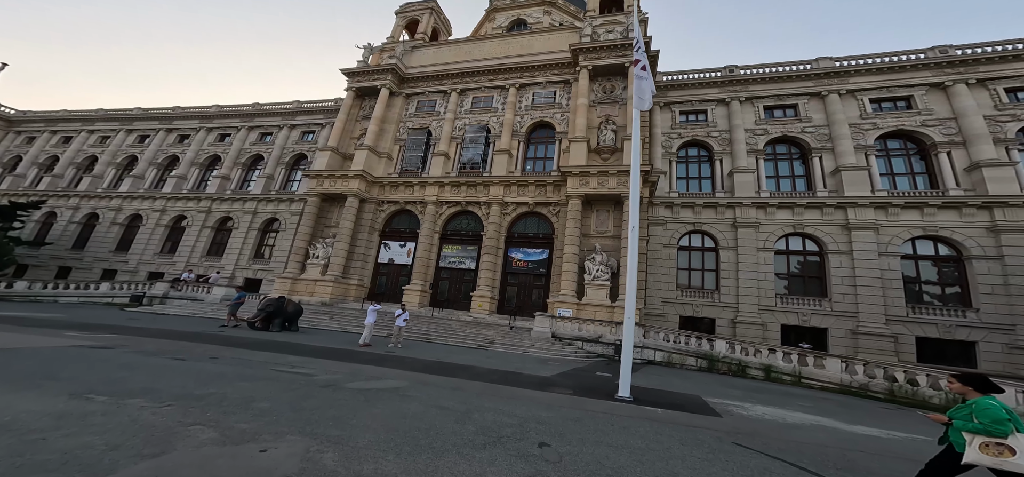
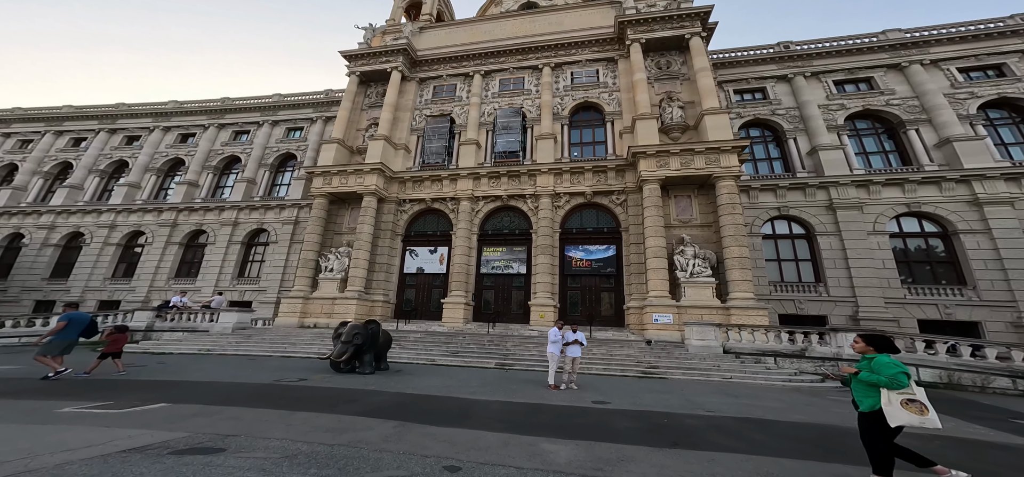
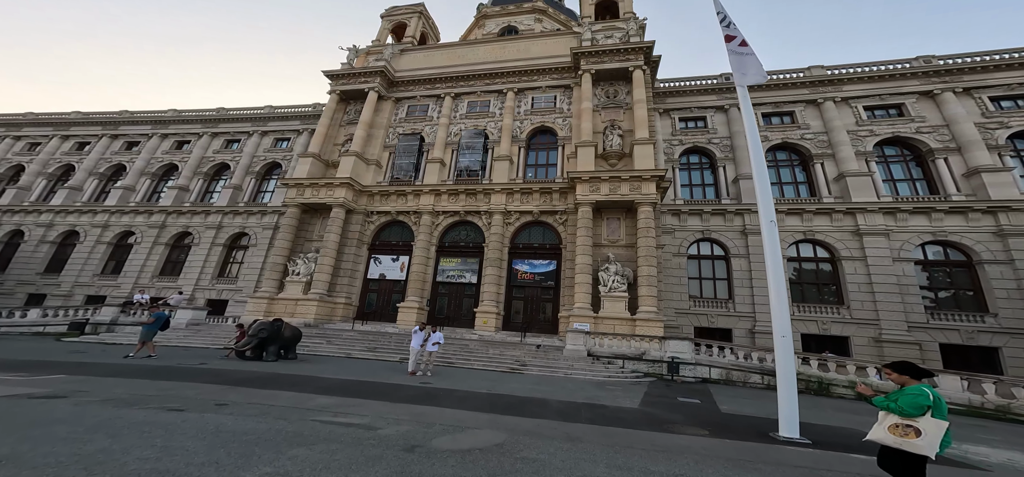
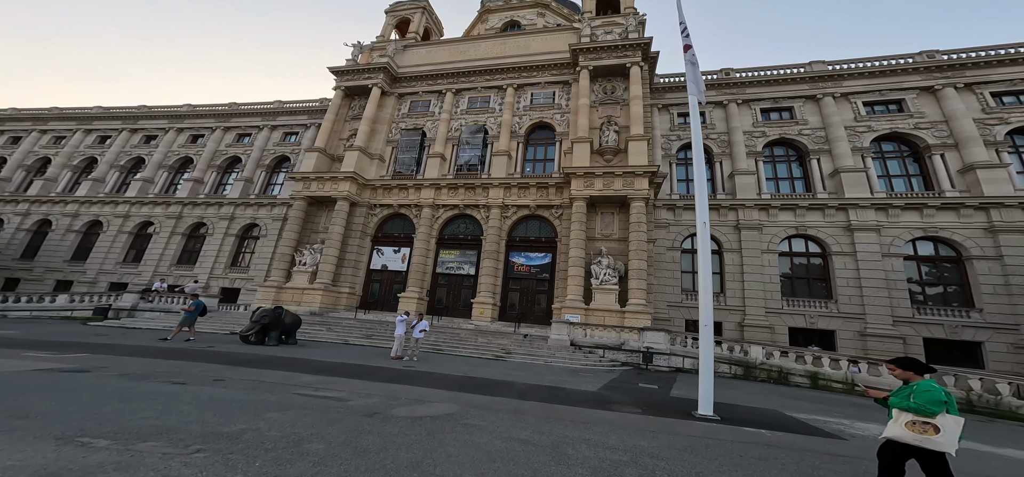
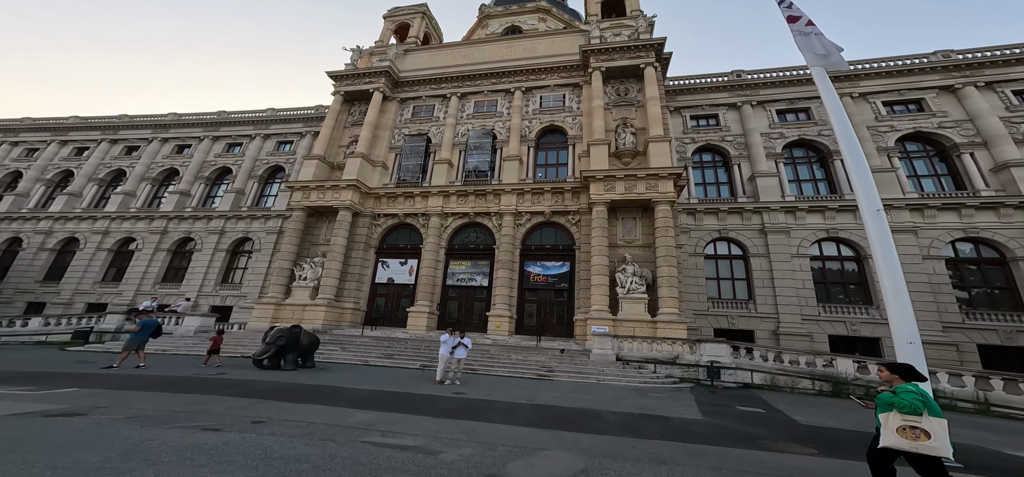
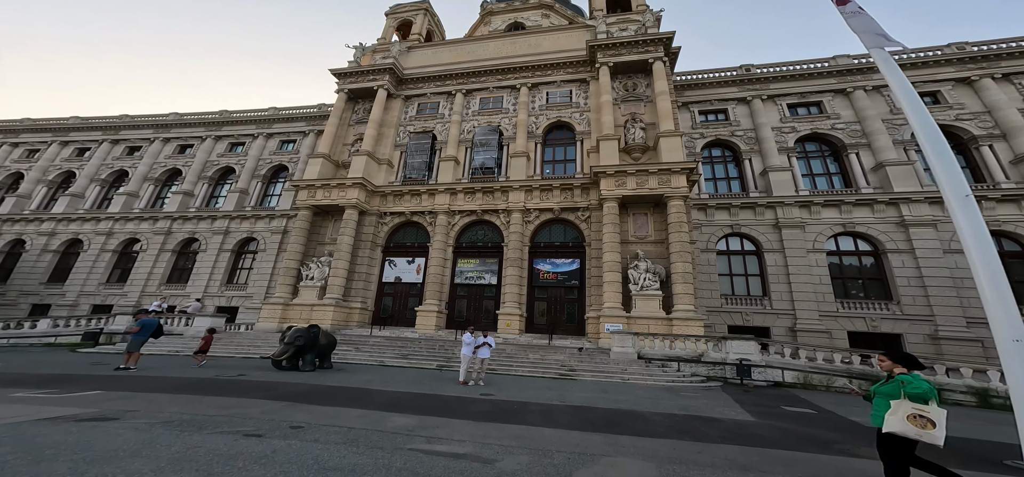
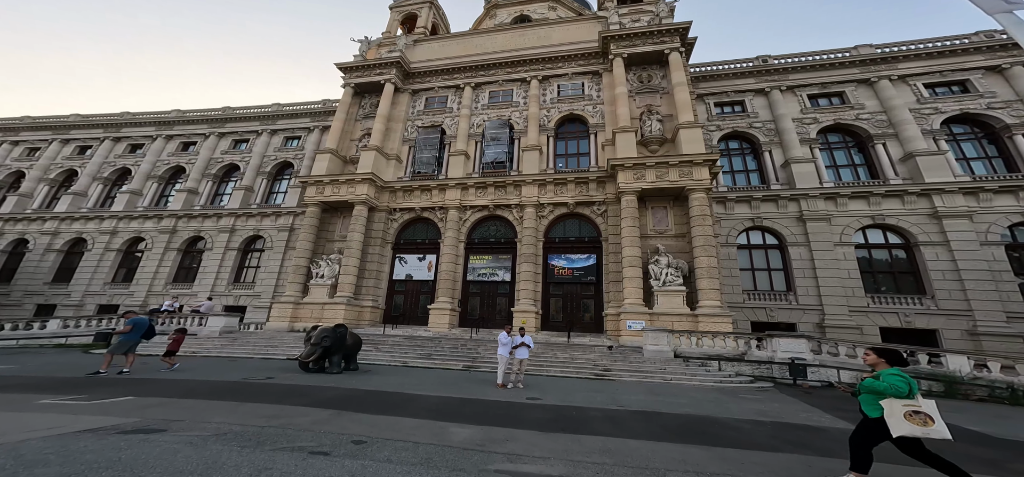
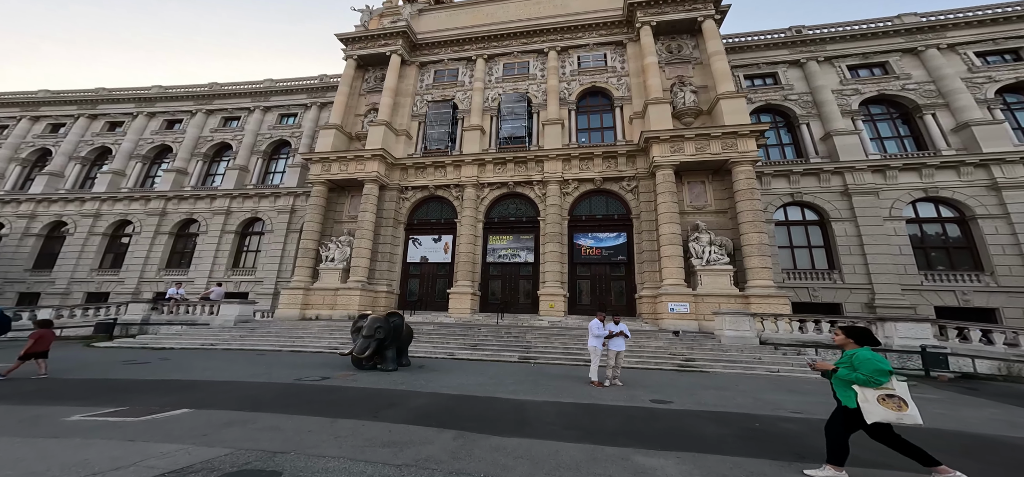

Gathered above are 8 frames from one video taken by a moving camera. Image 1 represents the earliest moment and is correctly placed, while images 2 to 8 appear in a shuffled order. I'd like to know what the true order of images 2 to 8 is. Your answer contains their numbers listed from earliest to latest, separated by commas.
4, 3, 5, 6, 7, 2, 8
